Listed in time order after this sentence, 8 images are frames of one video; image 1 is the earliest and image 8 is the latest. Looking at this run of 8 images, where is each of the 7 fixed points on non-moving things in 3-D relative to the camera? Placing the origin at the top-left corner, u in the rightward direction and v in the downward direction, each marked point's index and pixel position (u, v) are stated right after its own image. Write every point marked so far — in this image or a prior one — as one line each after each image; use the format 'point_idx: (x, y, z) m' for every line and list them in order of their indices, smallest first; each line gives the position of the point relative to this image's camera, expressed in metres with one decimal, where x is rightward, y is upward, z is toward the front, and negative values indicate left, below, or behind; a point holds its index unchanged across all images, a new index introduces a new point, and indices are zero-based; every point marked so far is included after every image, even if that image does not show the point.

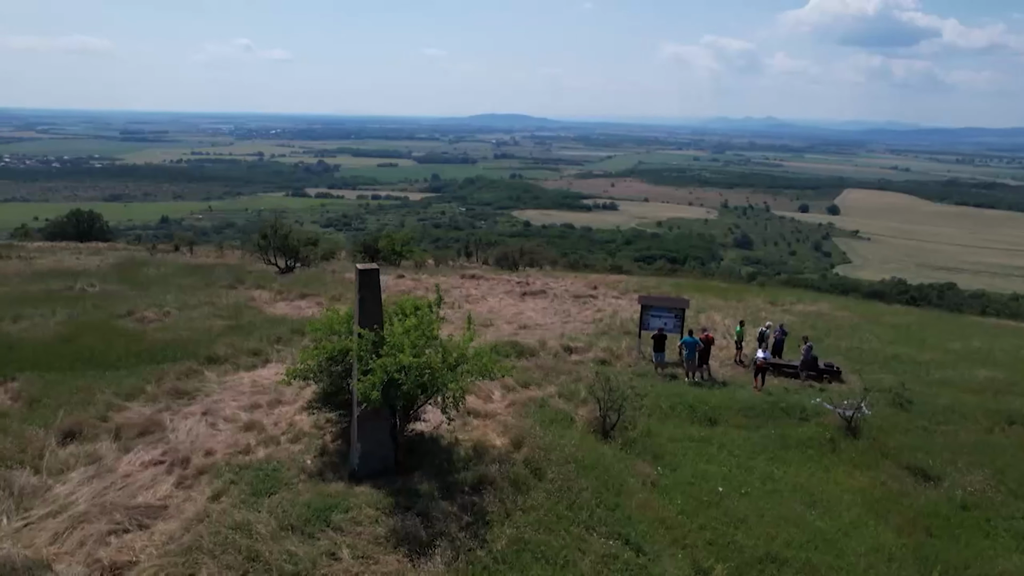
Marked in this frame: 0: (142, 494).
0: (-5.6, -3.1, +10.5) m
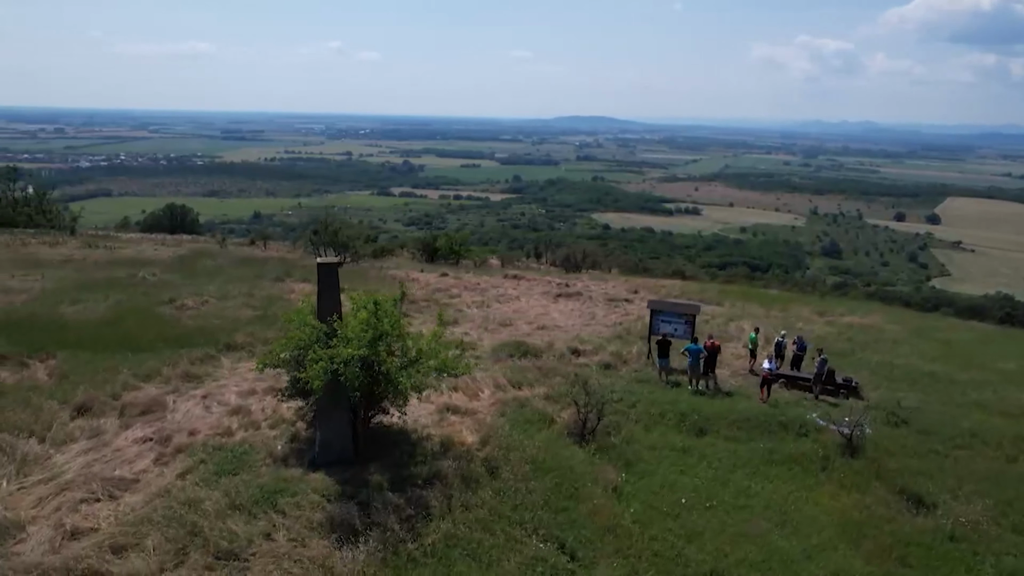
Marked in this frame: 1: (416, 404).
0: (-6.3, -2.9, +11.3) m
1: (-1.9, -2.3, +13.6) m
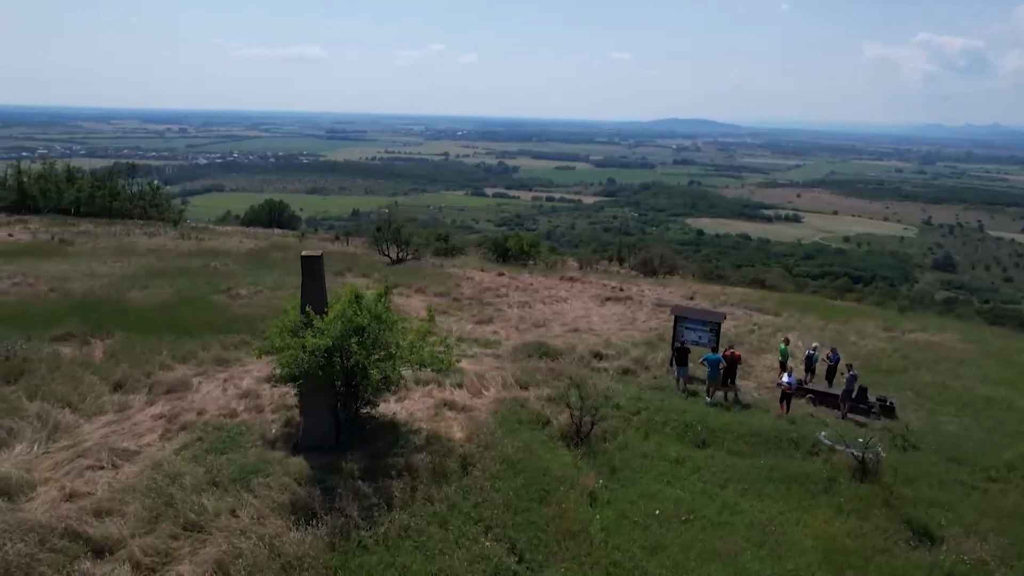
0: (-6.6, -2.7, +12.2) m
1: (-2.0, -2.2, +13.9) m
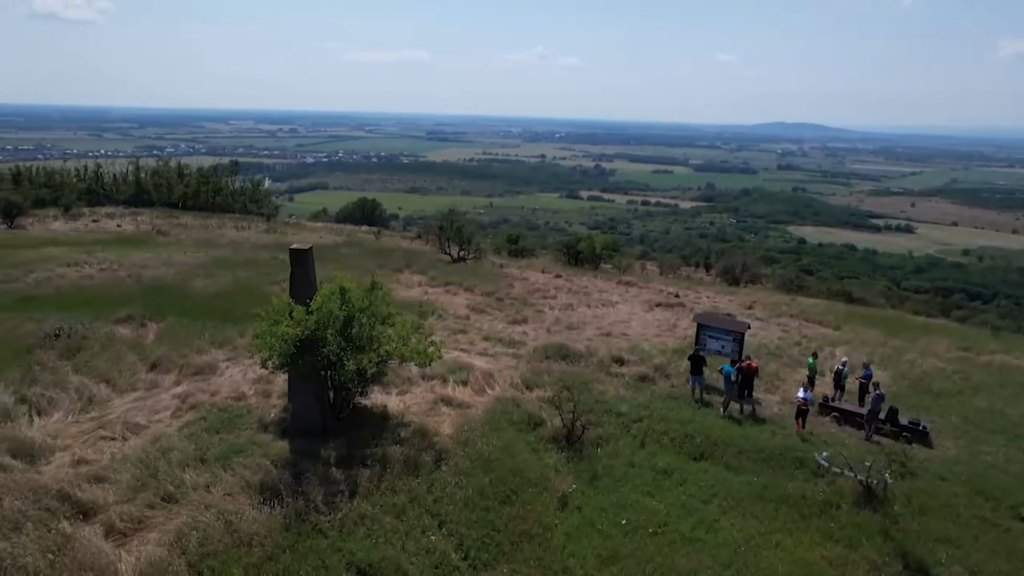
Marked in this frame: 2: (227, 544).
0: (-6.9, -2.4, +13.1) m
1: (-2.0, -2.1, +14.2) m
2: (-3.7, -3.4, +9.1) m
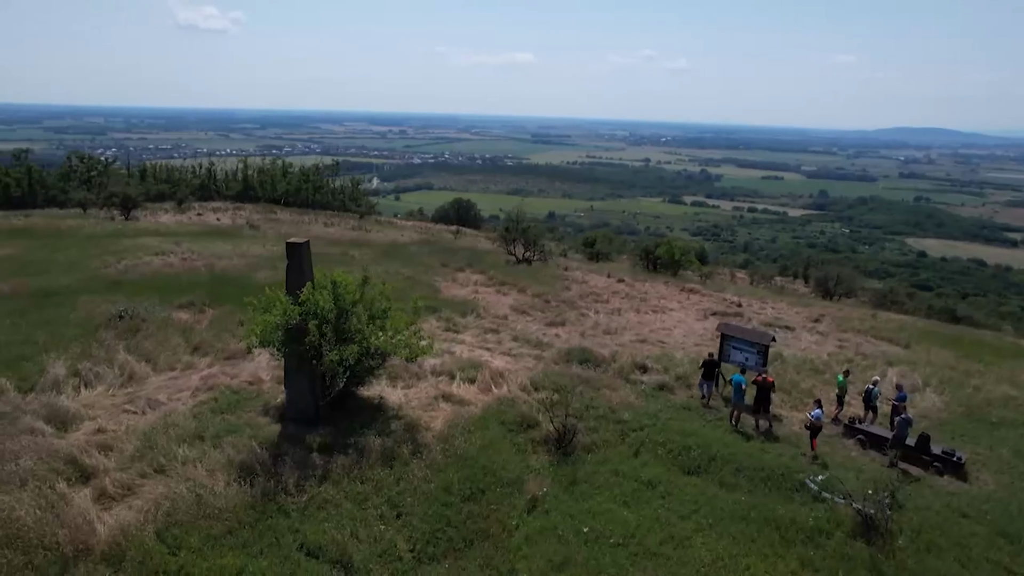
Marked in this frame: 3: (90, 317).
0: (-6.9, -2.1, +14.2) m
1: (-1.9, -2.1, +14.5) m
2: (-4.4, -3.2, +9.8) m
3: (-11.7, -0.8, +19.3) m
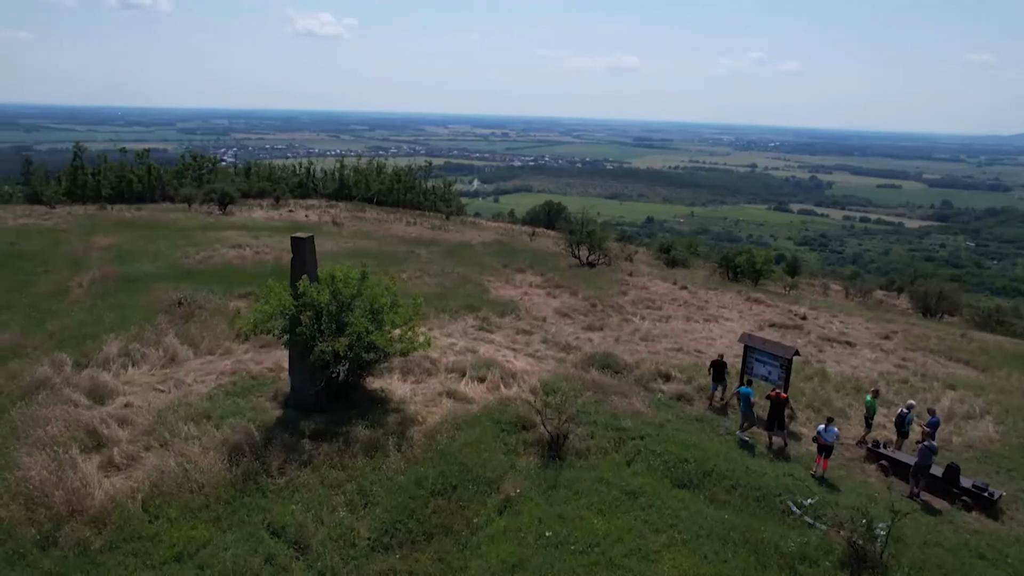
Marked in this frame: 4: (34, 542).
0: (-6.8, -1.9, +15.2) m
1: (-1.8, -2.0, +14.8) m
2: (-5.0, -3.0, +10.5) m
3: (-10.7, -0.4, +20.9) m
4: (-6.5, -3.4, +9.5) m
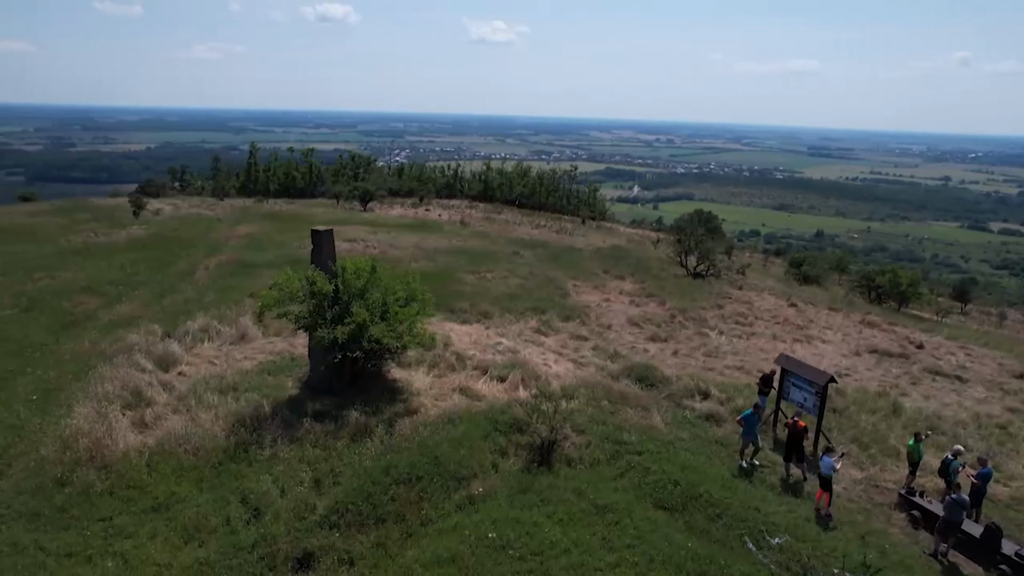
0: (-6.1, -1.6, +16.7) m
1: (-1.4, -2.0, +15.2) m
2: (-5.5, -2.7, +11.7) m
3: (-8.6, +0.1, +23.2) m
4: (-7.3, -3.0, +11.1) m
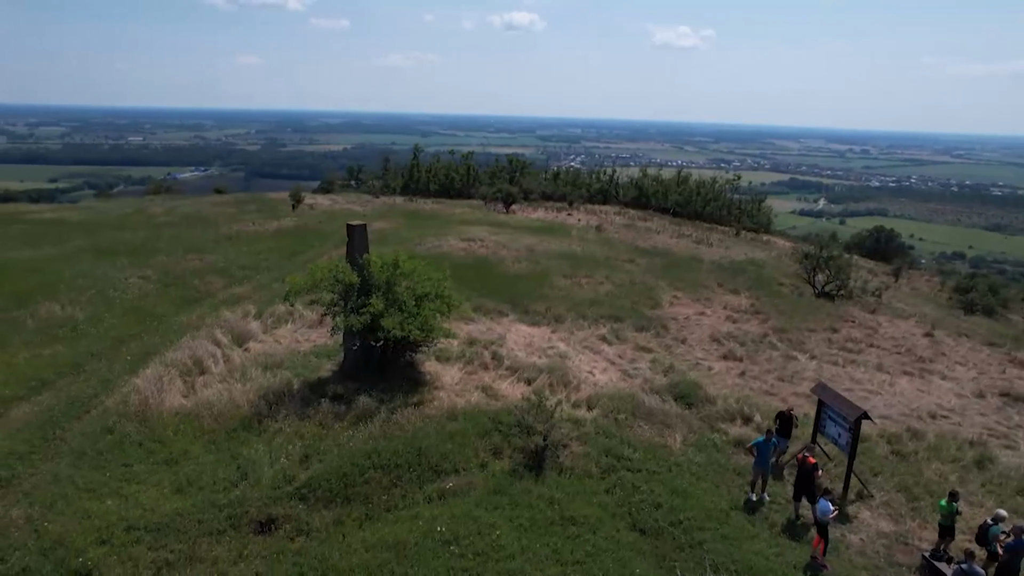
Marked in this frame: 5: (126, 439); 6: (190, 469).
0: (-5.0, -1.3, +18.1) m
1: (-0.8, -1.9, +15.5) m
2: (-5.7, -2.3, +13.1) m
3: (-5.6, +0.4, +25.0) m
4: (-7.5, -2.6, +13.0) m
5: (-6.9, -2.7, +12.5) m
6: (-5.3, -3.0, +11.5) m
